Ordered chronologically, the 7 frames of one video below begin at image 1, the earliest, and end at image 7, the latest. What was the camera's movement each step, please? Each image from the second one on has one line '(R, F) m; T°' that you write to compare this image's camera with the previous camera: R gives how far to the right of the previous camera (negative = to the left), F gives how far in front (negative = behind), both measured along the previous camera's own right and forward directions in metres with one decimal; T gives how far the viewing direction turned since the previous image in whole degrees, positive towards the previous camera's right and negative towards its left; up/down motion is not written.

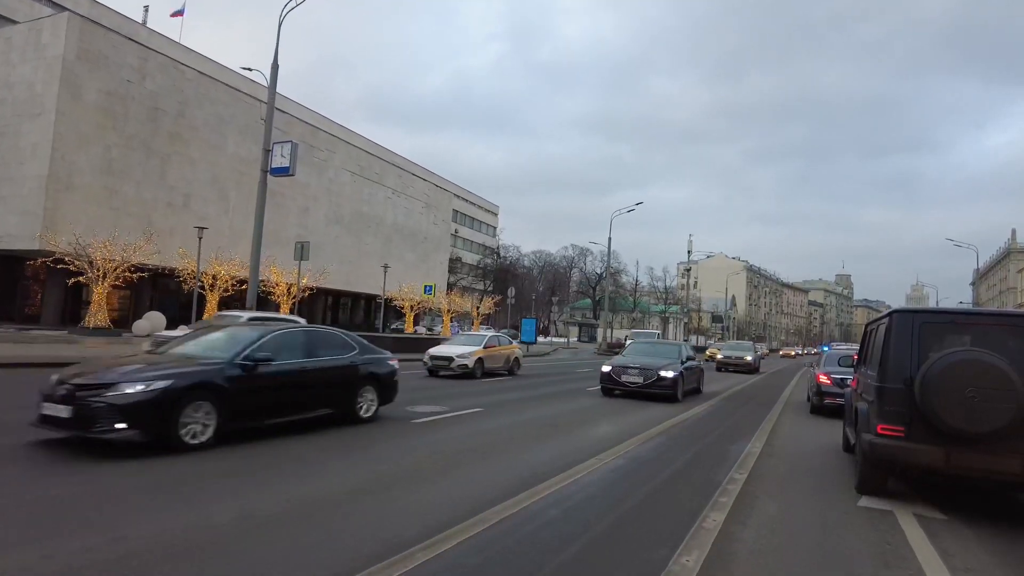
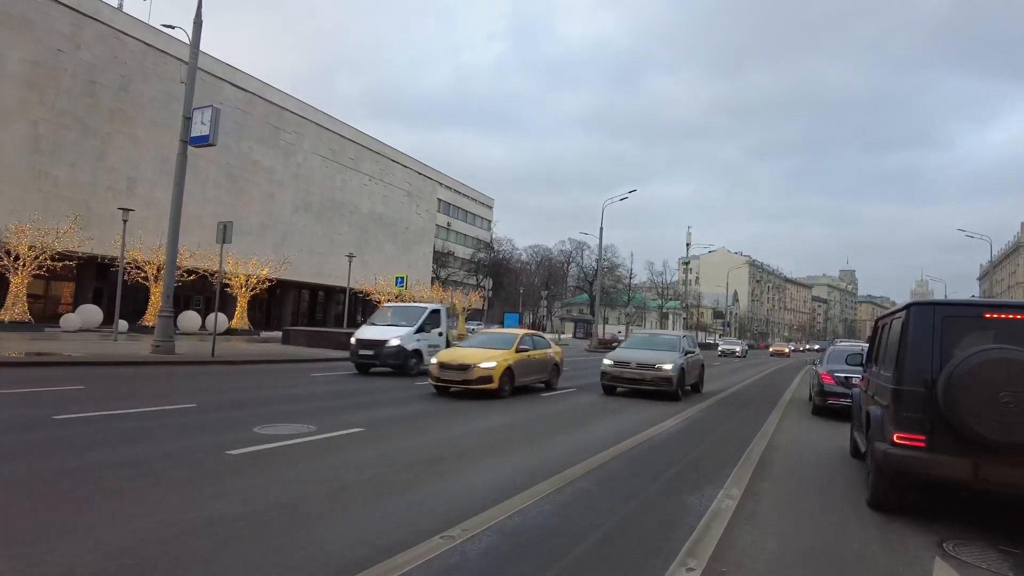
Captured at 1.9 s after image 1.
(+1.4, +3.0) m; 0°
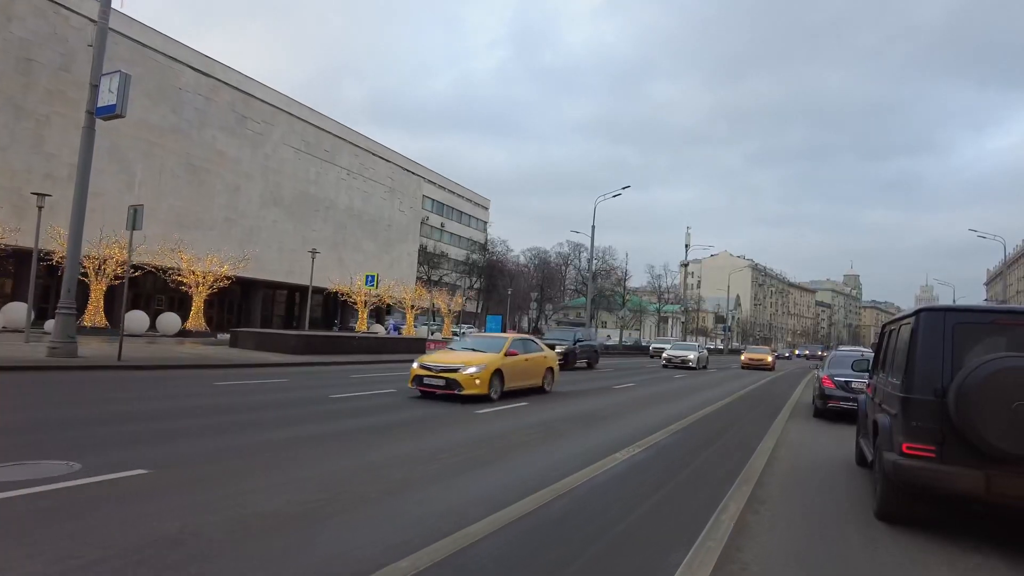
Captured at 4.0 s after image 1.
(+1.2, +2.7) m; 0°
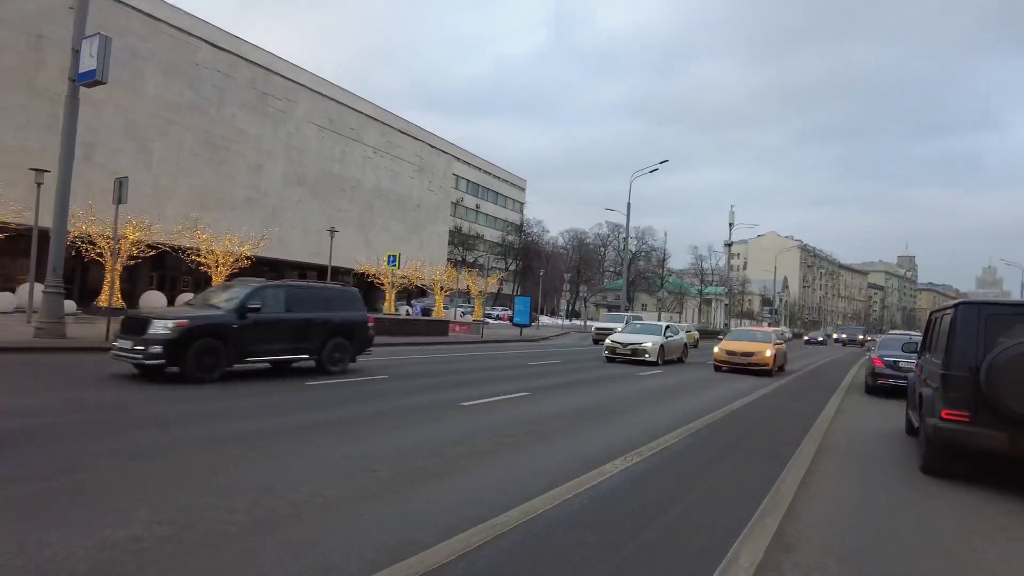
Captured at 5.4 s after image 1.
(+0.7, +1.6) m; -4°
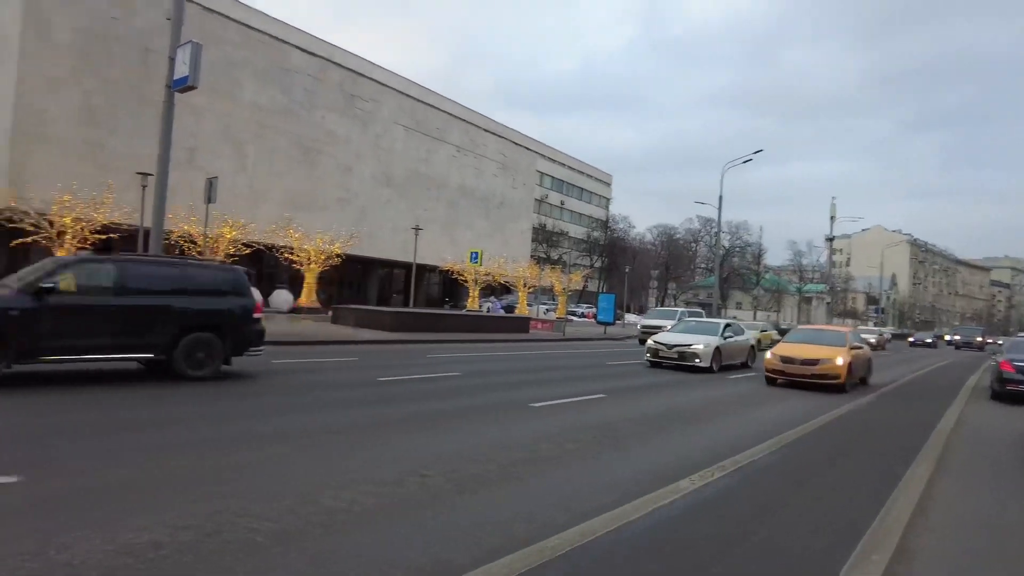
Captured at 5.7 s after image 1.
(+0.2, +0.5) m; -8°
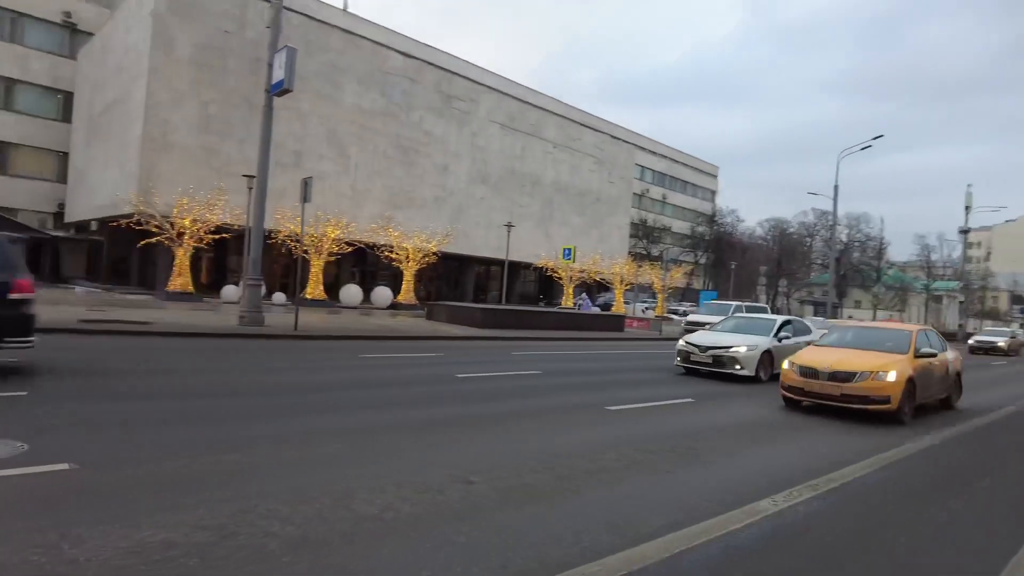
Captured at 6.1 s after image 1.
(+0.3, +0.5) m; -9°
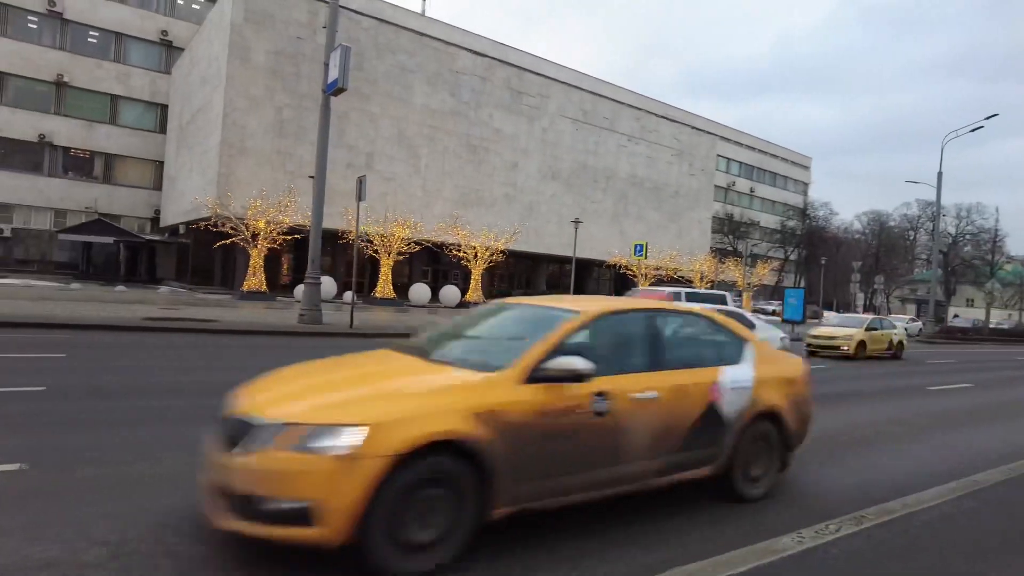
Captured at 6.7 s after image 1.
(+0.7, +0.7) m; -7°
